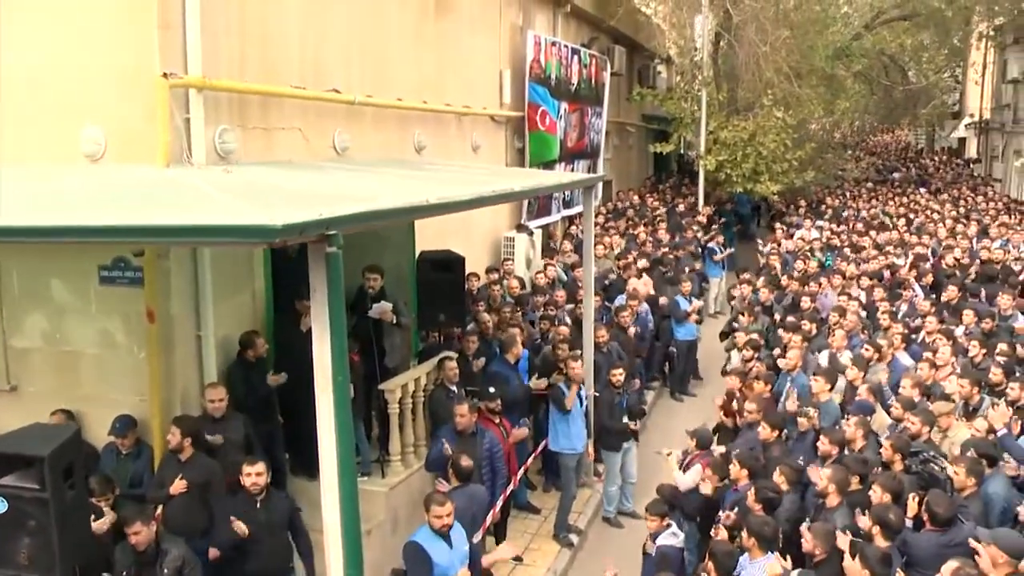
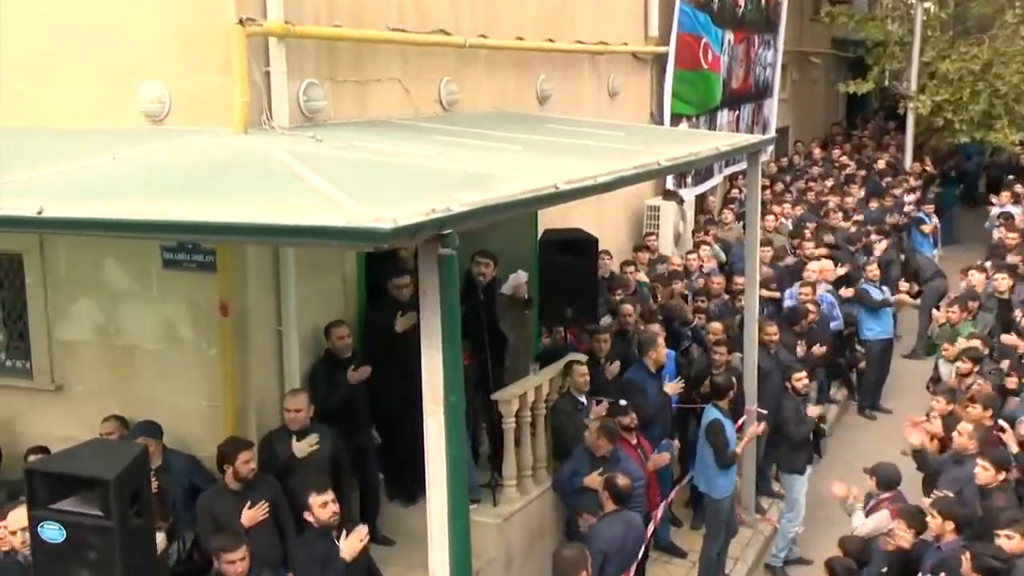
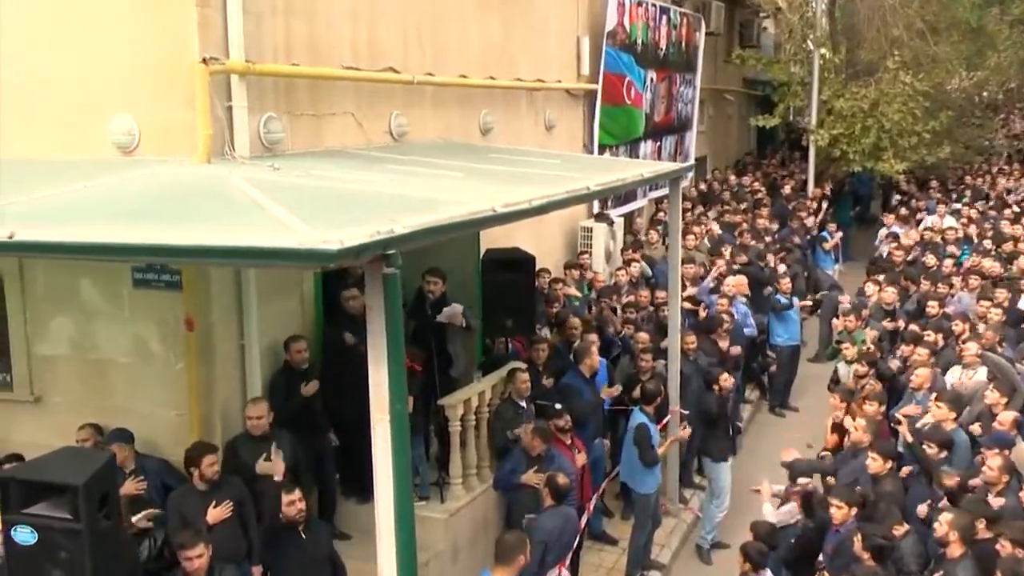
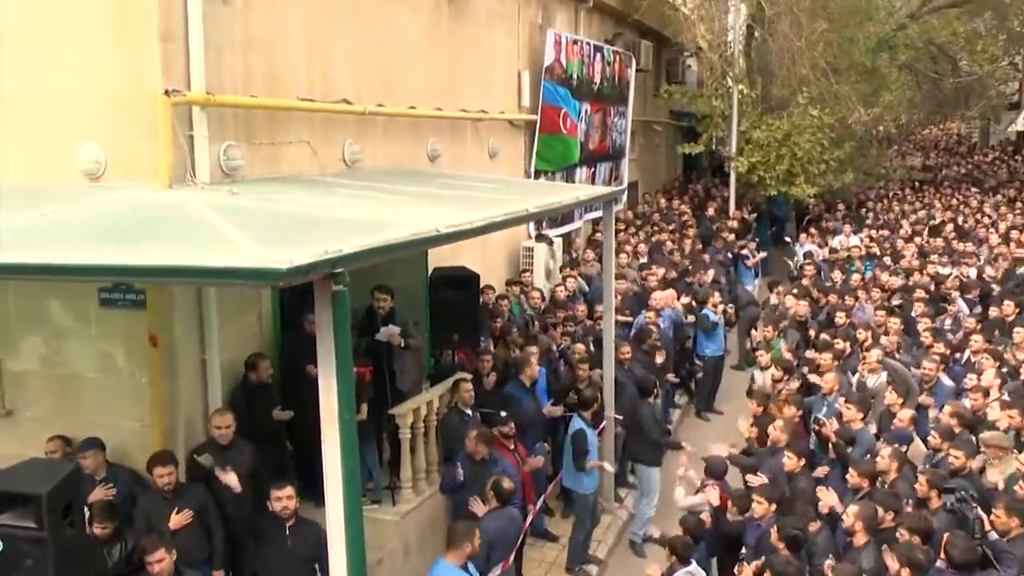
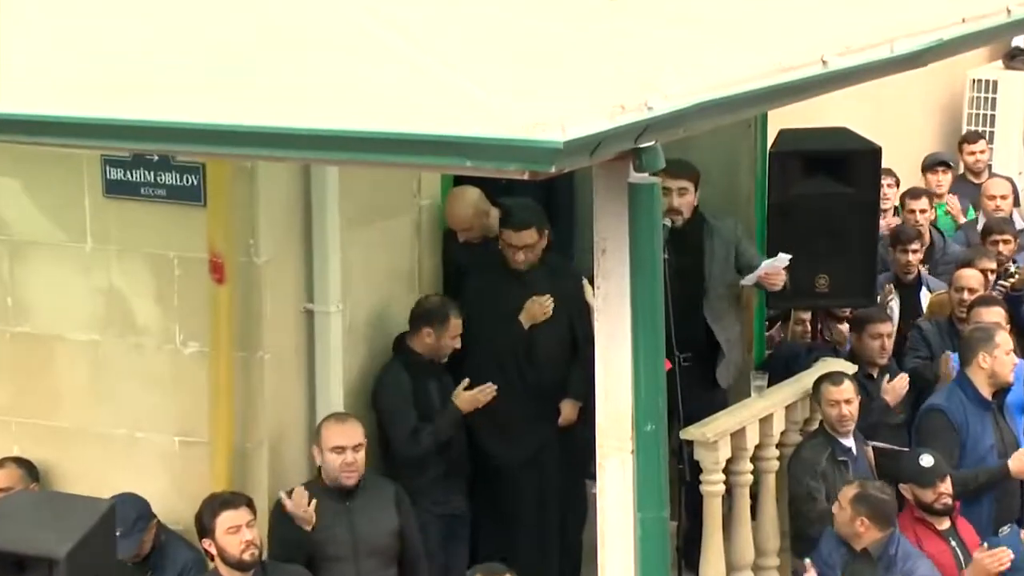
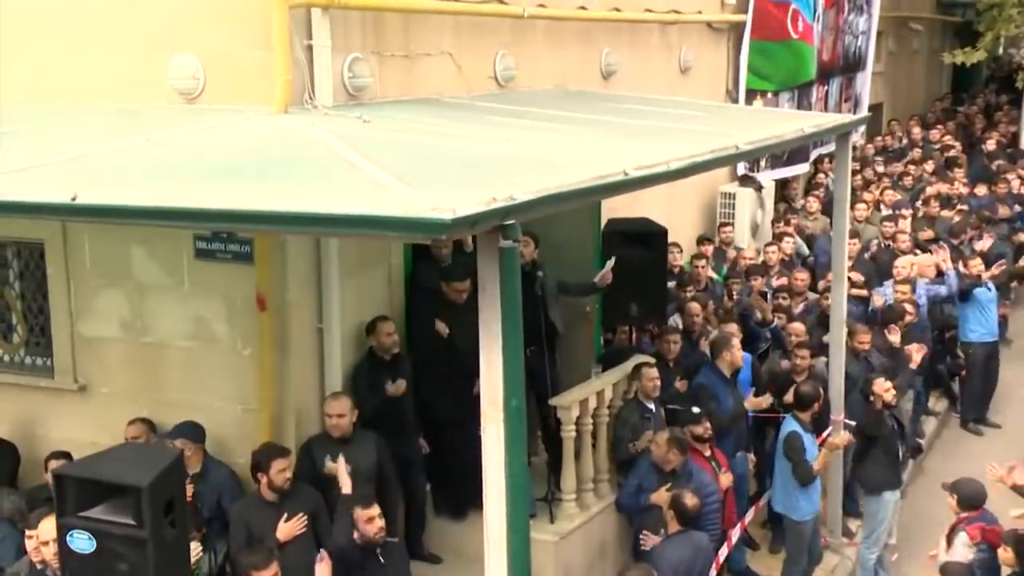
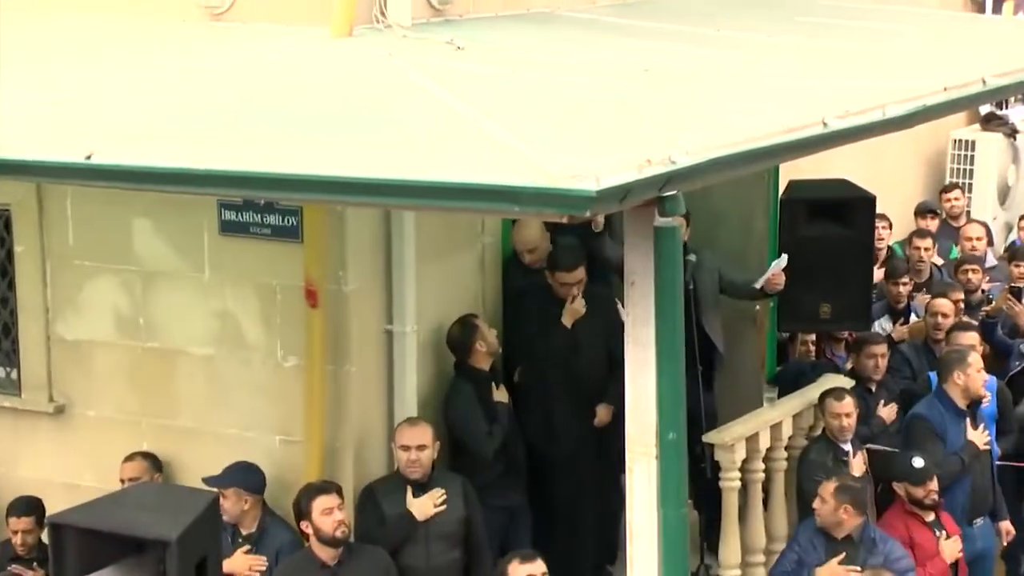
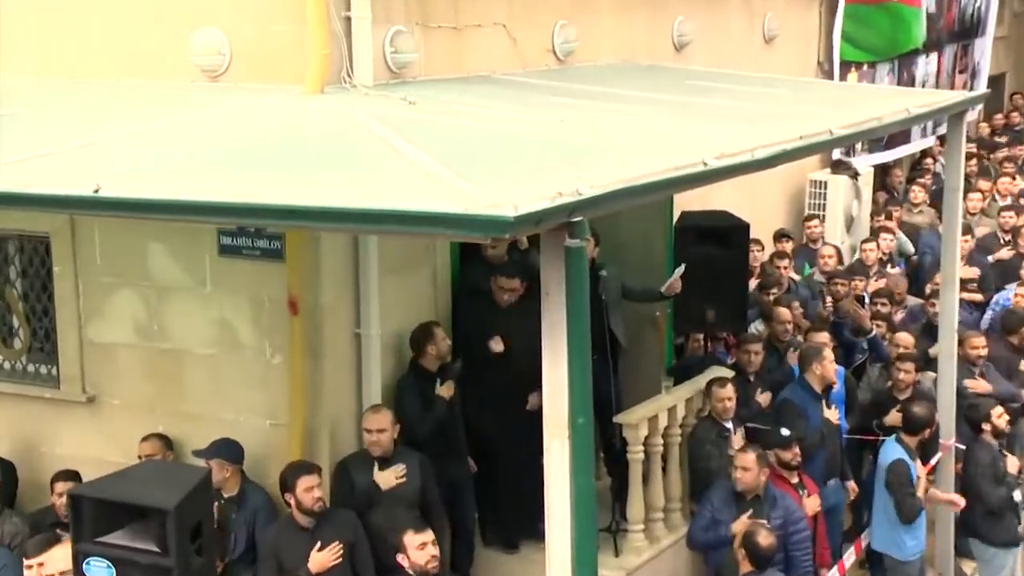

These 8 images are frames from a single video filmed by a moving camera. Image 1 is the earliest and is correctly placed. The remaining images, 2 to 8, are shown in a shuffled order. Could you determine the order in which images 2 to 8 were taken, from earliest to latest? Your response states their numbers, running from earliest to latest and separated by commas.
4, 3, 2, 6, 8, 7, 5
